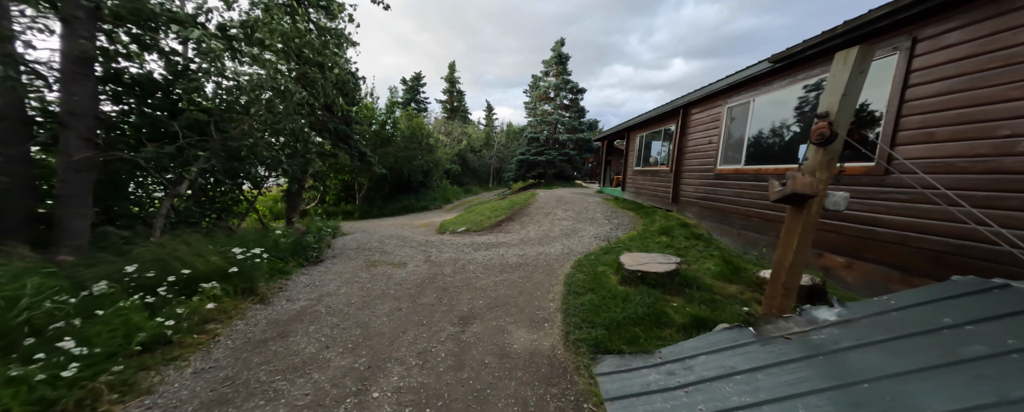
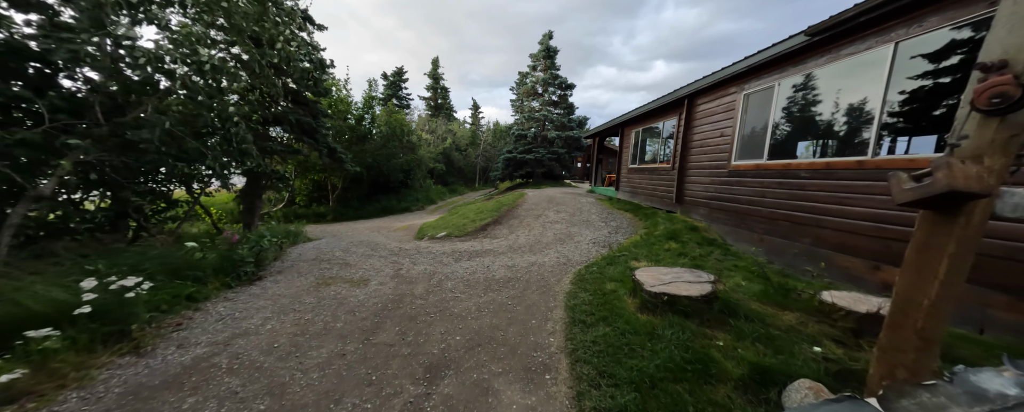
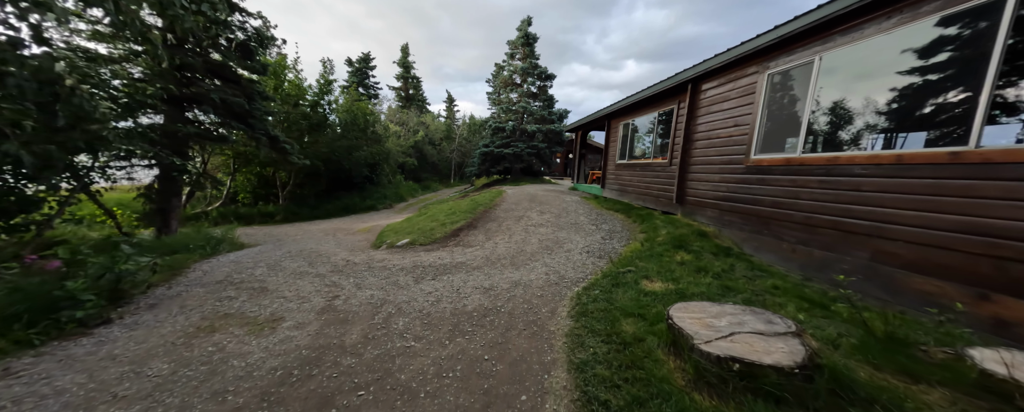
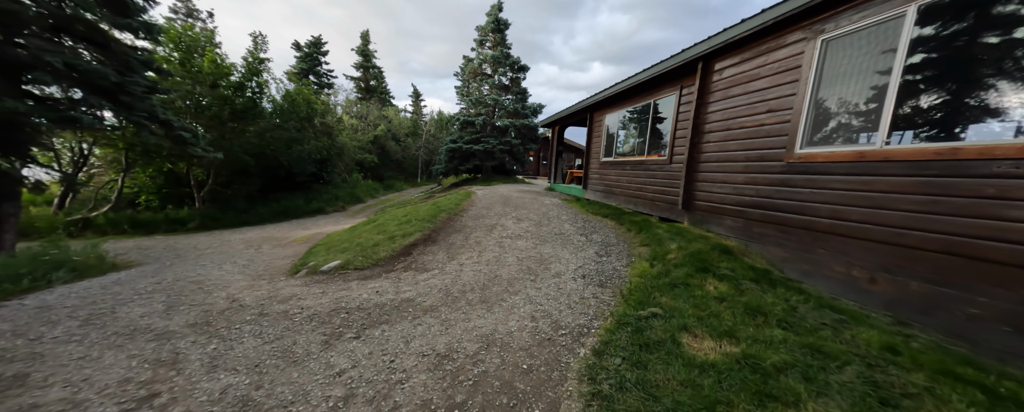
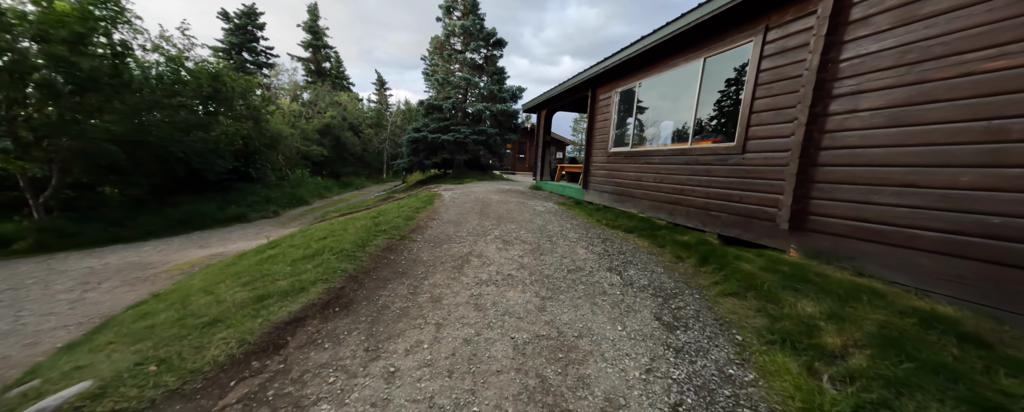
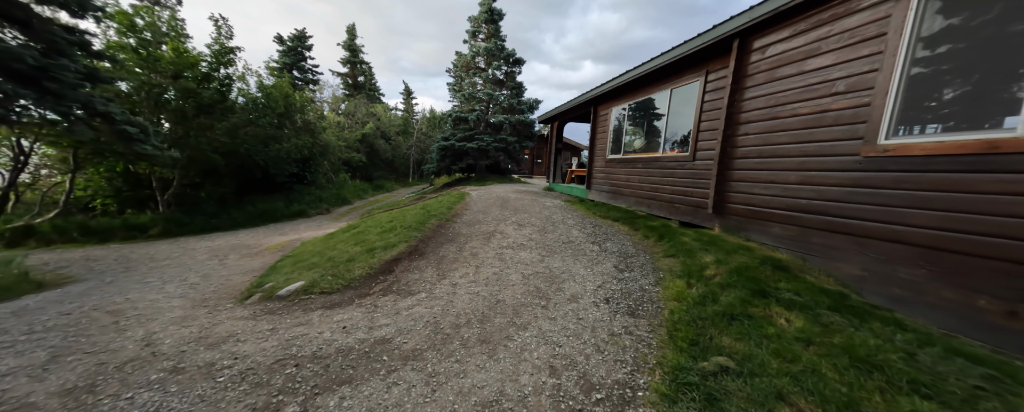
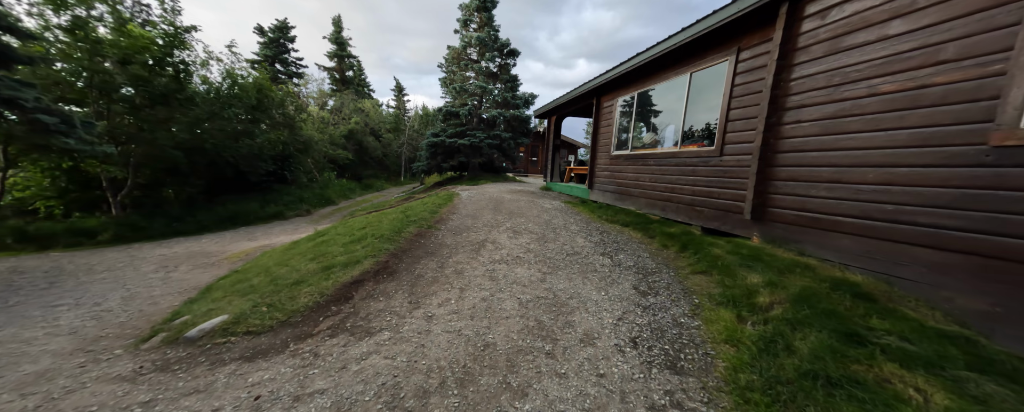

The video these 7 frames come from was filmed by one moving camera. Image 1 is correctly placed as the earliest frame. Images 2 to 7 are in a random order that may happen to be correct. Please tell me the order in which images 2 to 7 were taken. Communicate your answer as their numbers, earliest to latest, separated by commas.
2, 3, 4, 6, 7, 5
